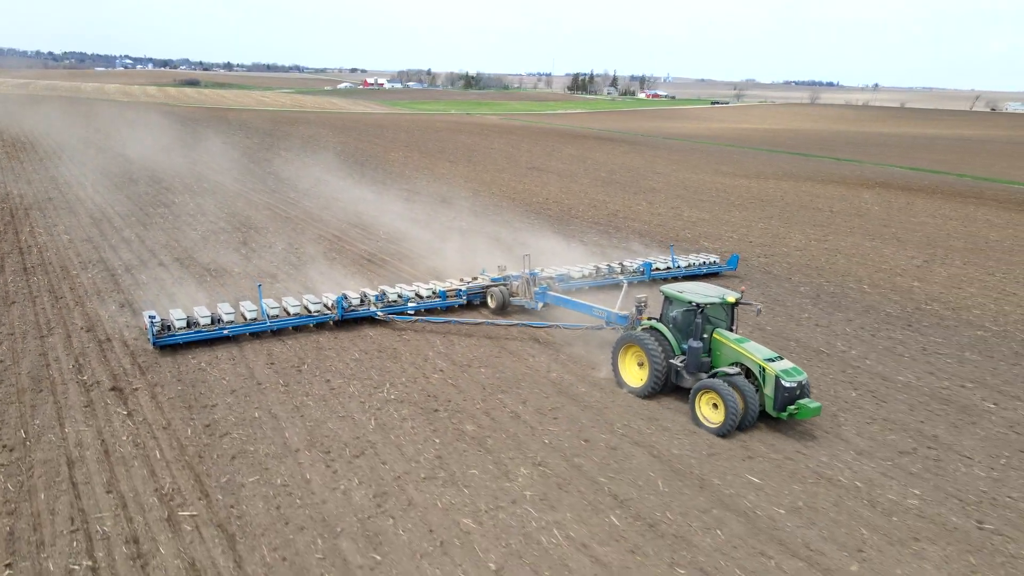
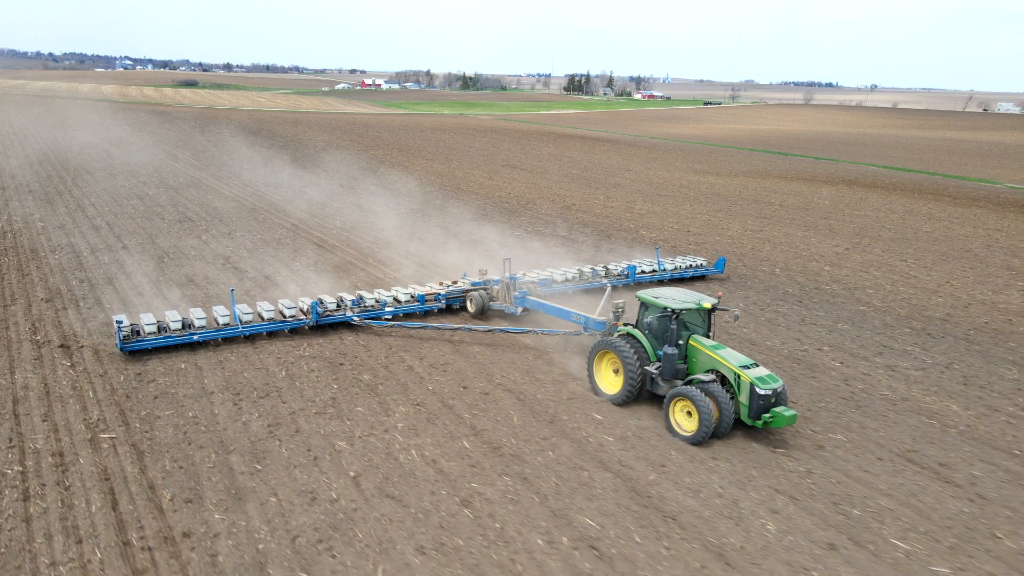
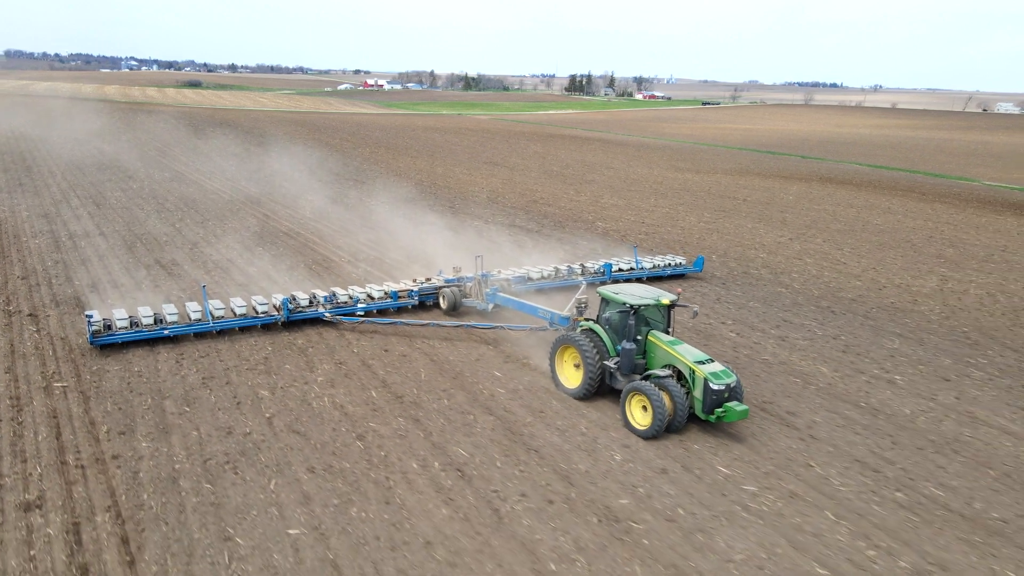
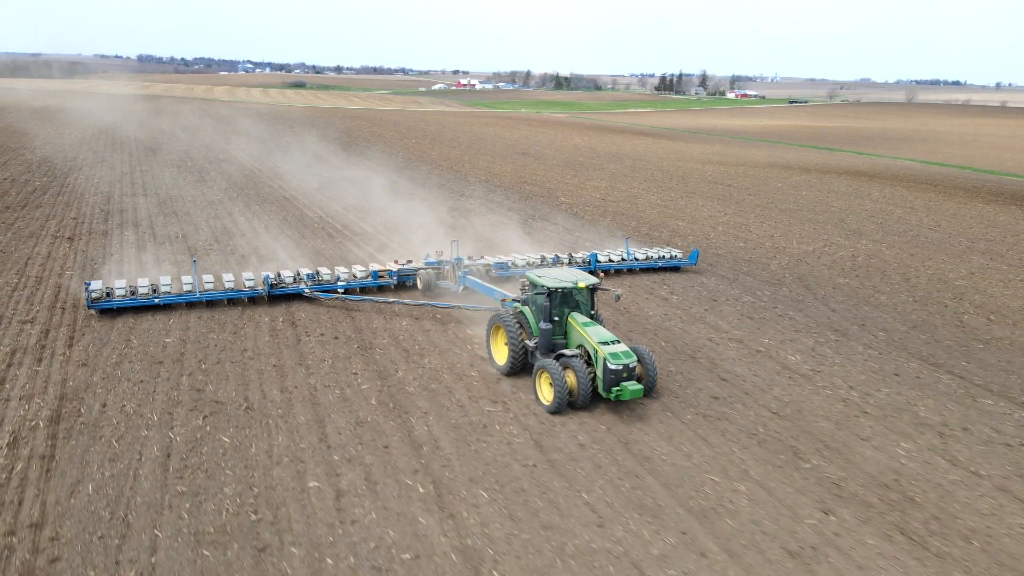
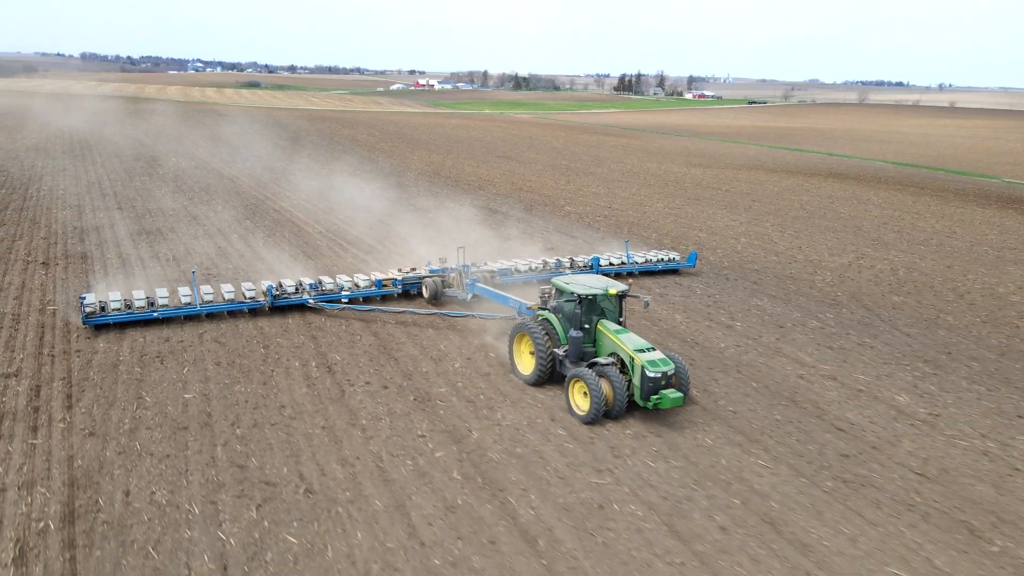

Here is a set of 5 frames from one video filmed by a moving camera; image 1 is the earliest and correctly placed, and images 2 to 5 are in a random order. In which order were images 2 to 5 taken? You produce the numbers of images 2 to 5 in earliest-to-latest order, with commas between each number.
2, 3, 5, 4
